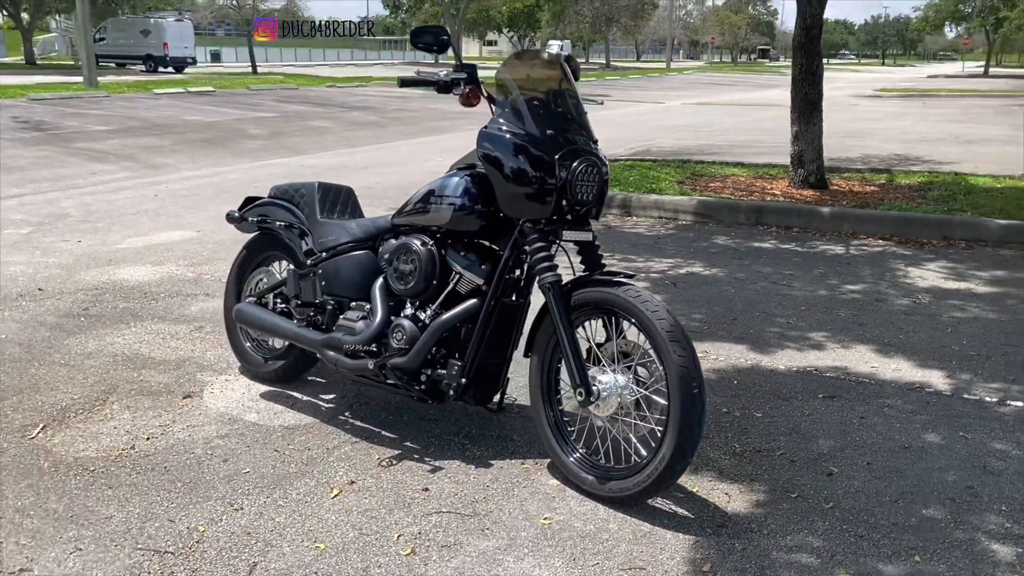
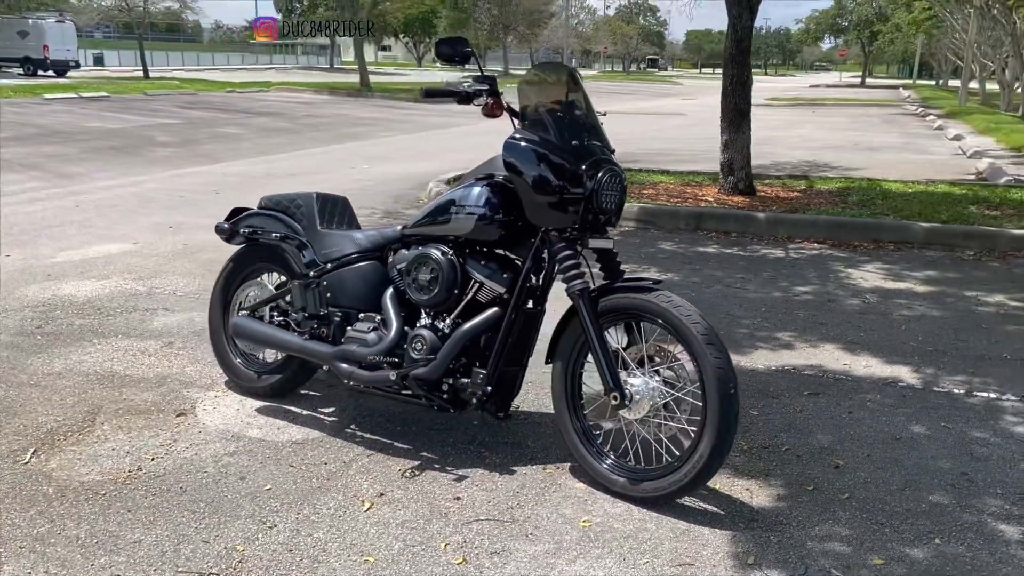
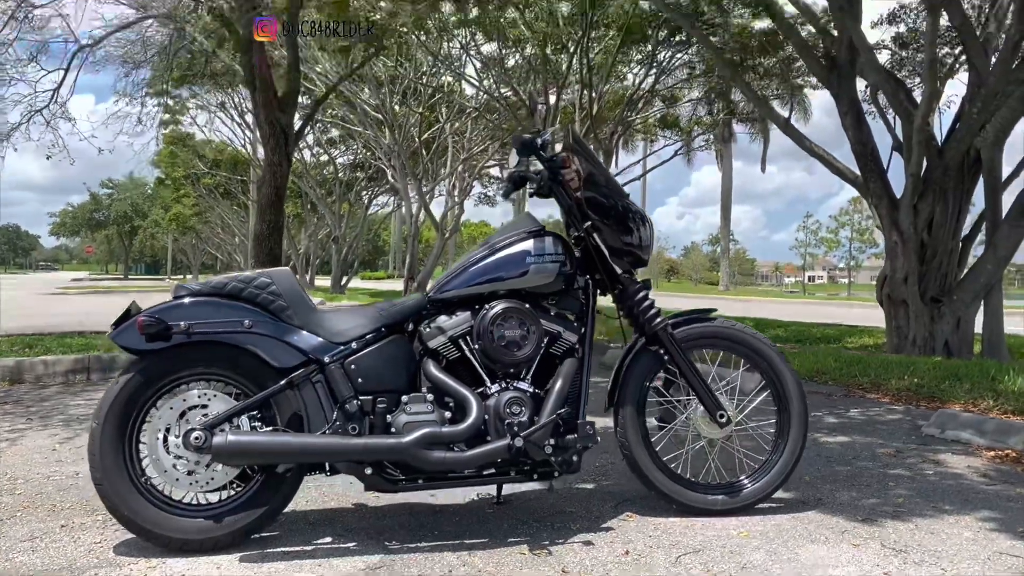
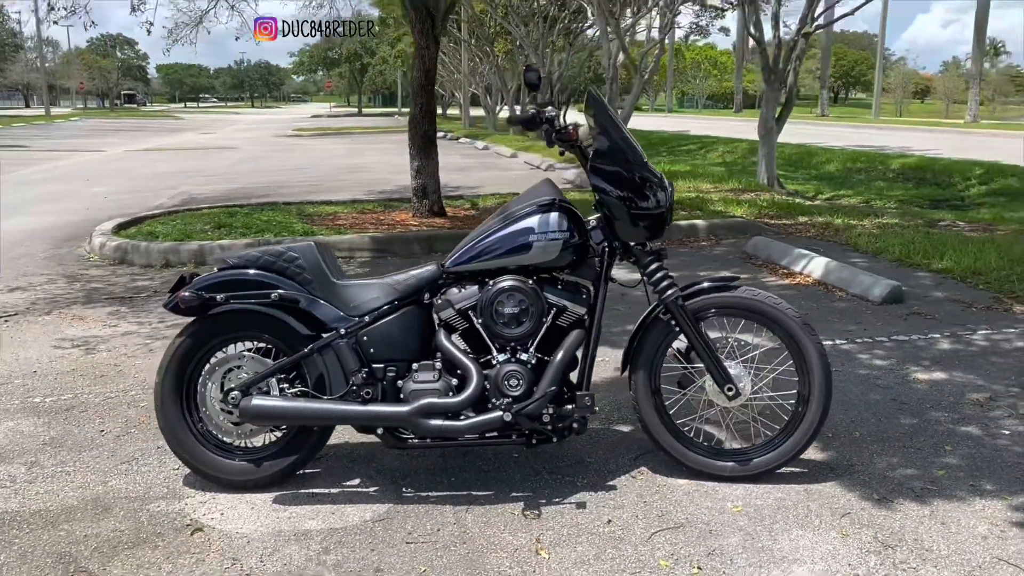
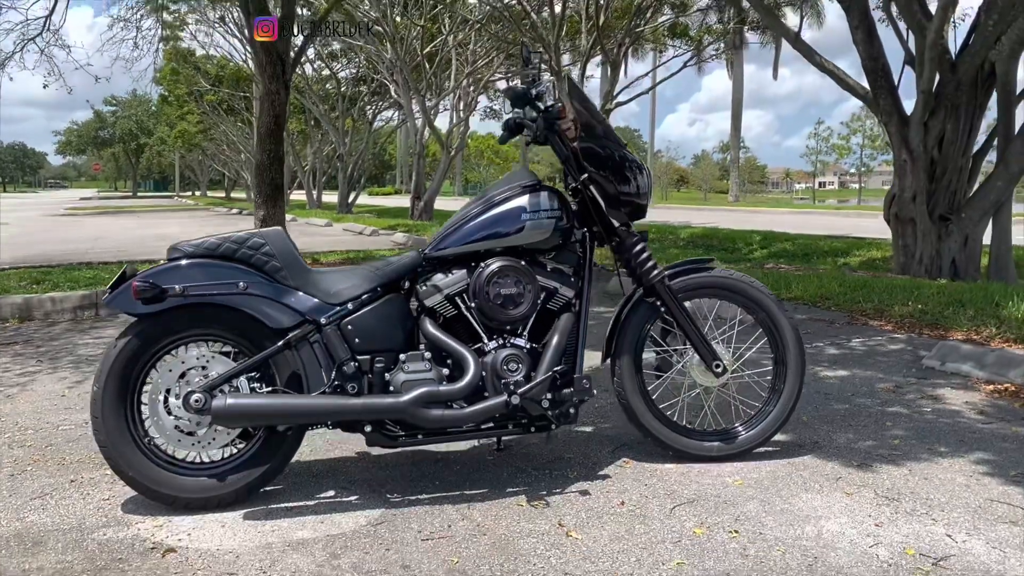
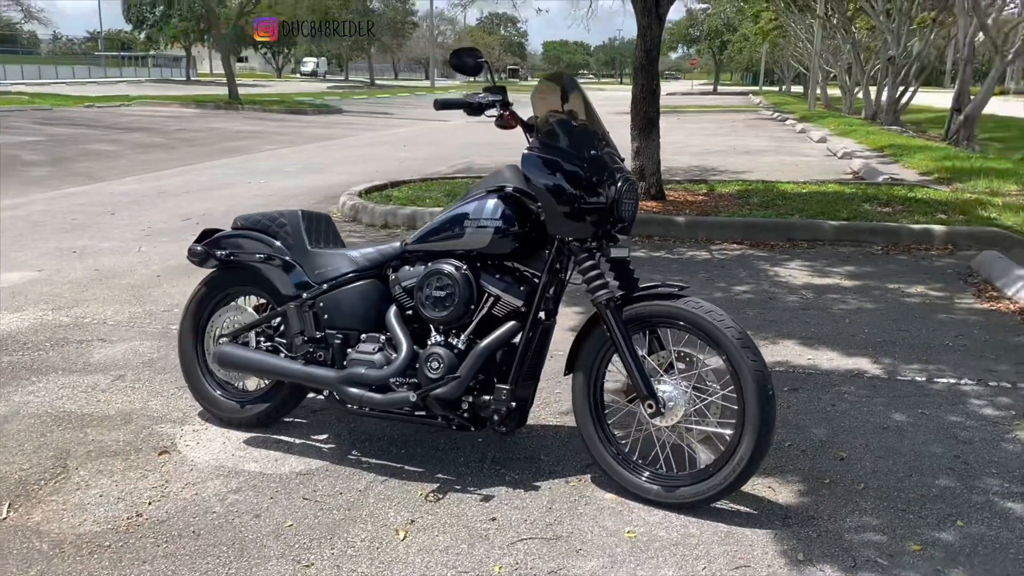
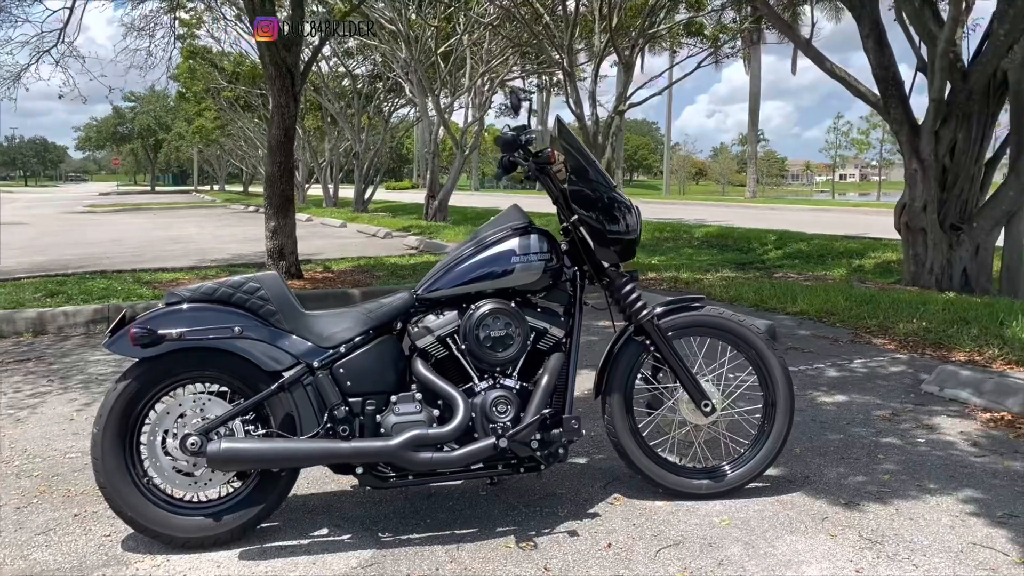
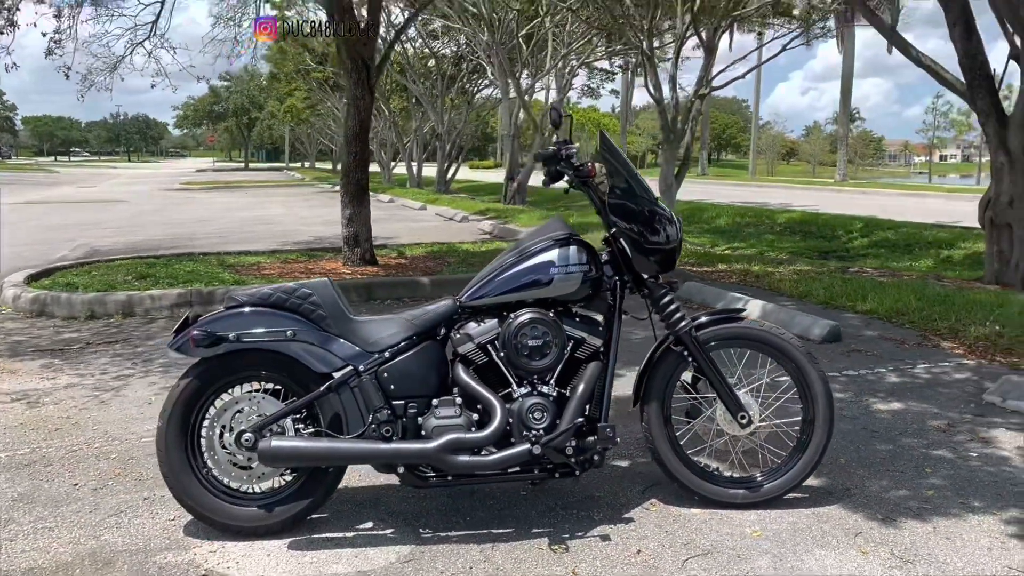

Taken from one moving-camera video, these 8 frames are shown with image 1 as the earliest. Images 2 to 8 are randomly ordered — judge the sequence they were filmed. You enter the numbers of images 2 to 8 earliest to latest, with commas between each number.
2, 6, 4, 8, 7, 5, 3
